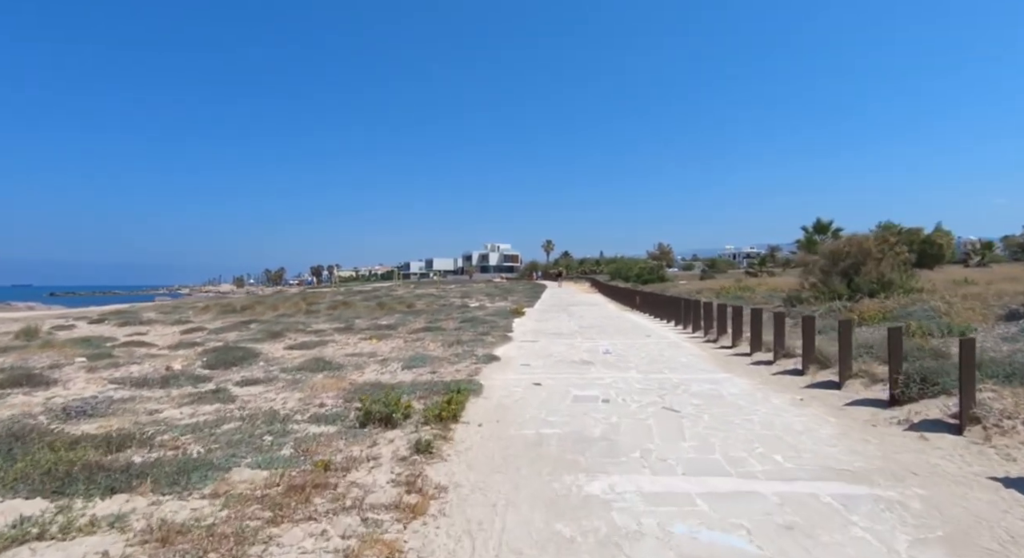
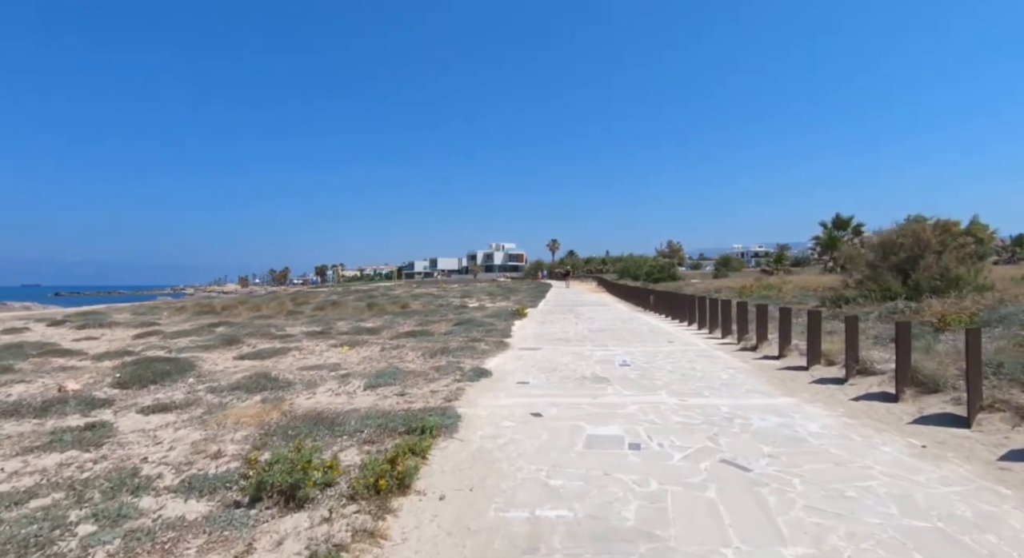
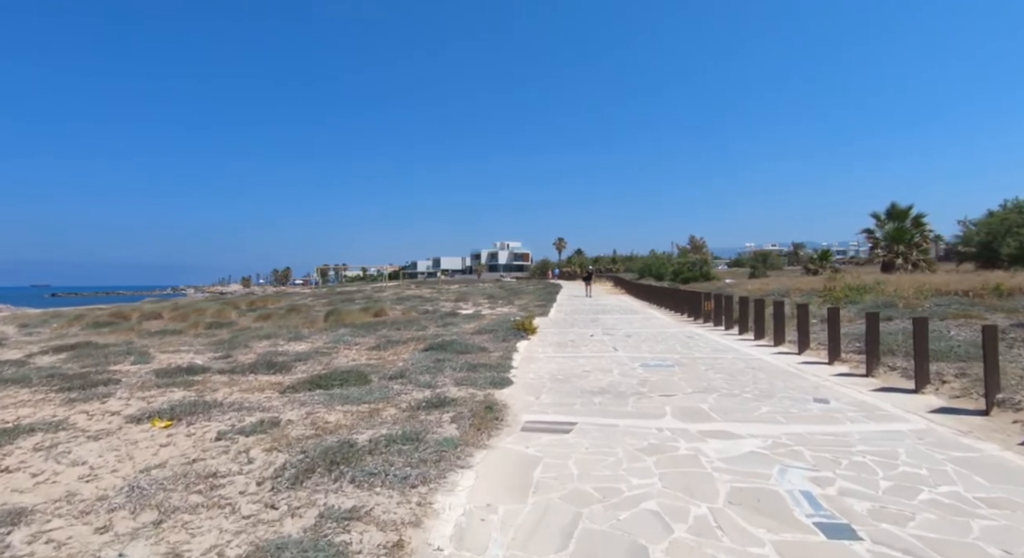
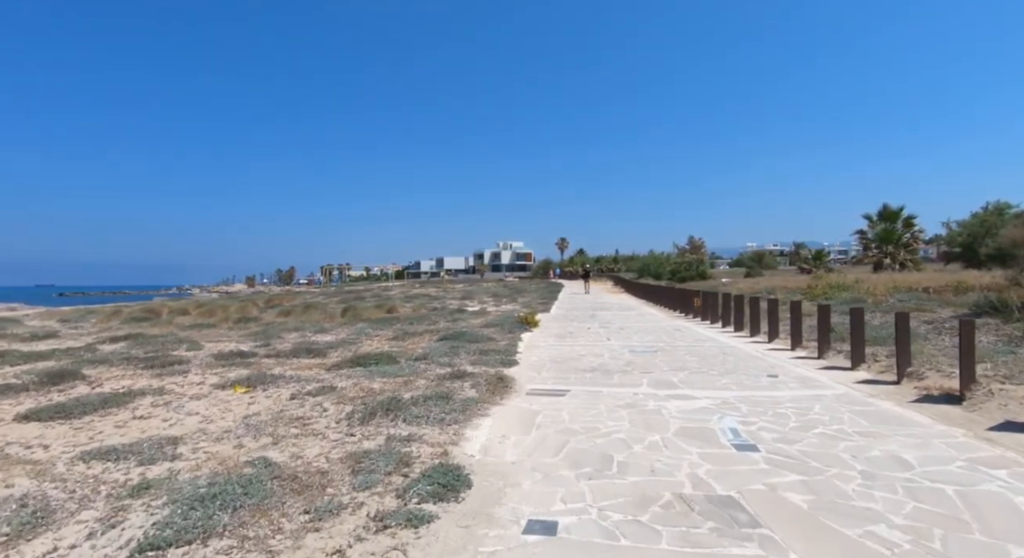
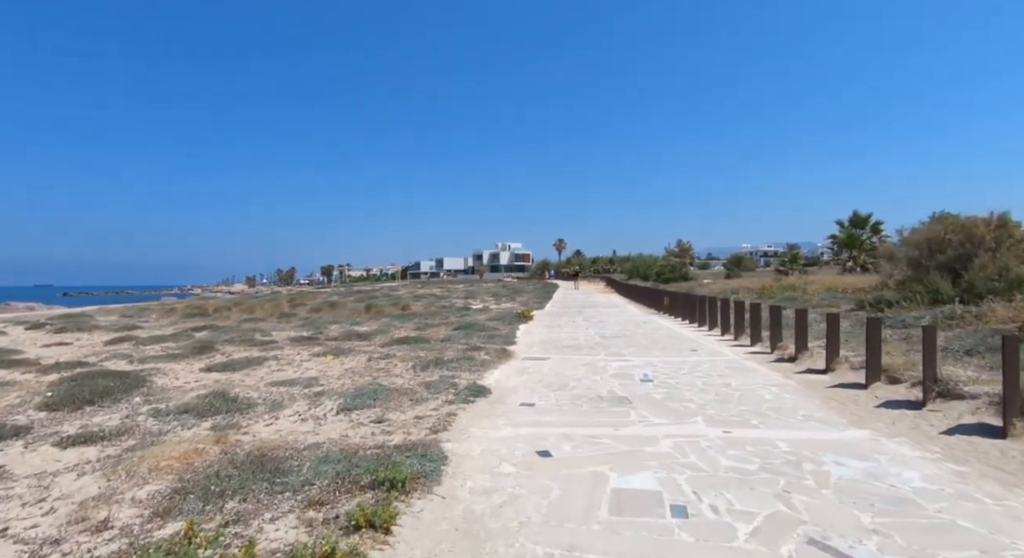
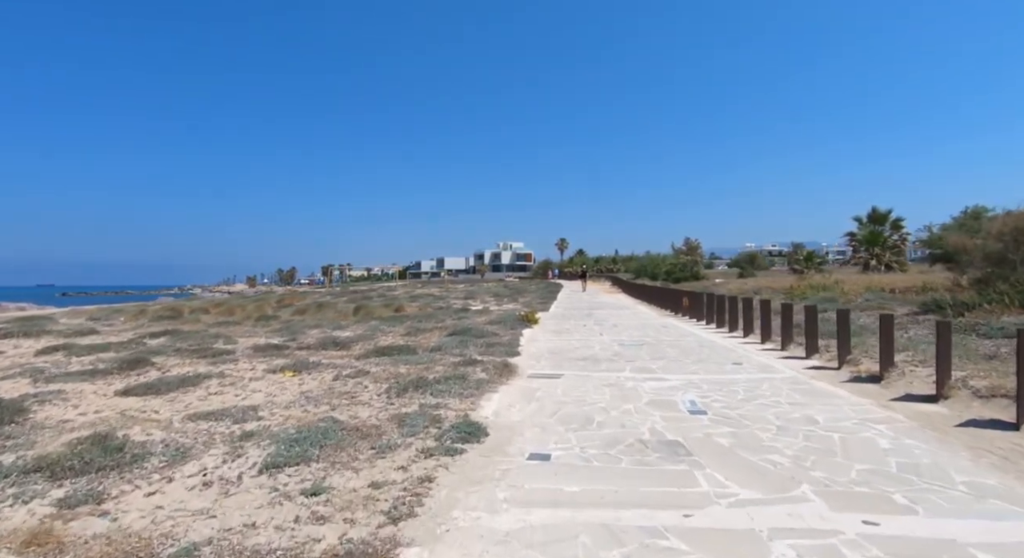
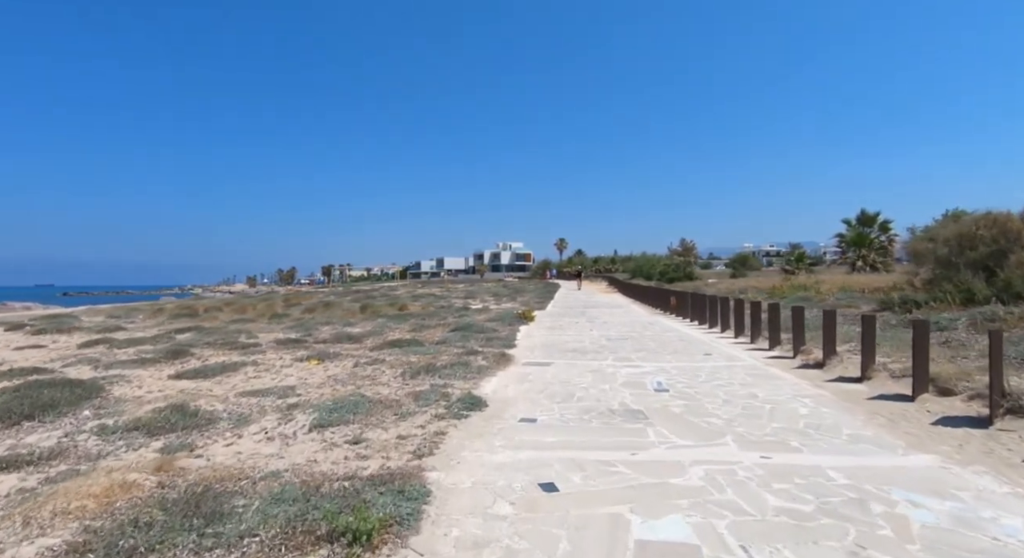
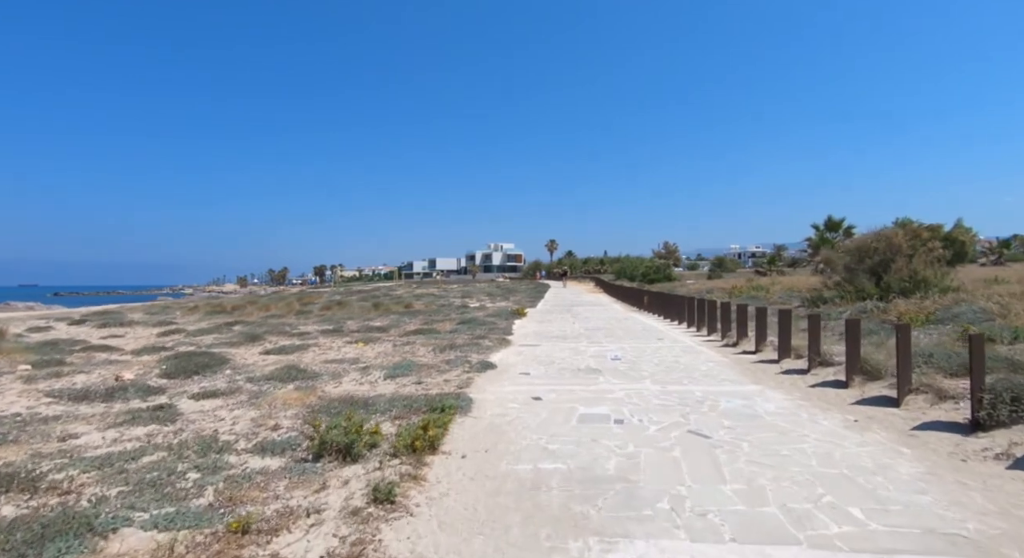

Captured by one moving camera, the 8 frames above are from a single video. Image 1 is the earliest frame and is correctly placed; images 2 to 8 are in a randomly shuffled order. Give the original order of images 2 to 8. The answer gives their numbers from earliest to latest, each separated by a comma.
8, 2, 5, 7, 6, 4, 3
